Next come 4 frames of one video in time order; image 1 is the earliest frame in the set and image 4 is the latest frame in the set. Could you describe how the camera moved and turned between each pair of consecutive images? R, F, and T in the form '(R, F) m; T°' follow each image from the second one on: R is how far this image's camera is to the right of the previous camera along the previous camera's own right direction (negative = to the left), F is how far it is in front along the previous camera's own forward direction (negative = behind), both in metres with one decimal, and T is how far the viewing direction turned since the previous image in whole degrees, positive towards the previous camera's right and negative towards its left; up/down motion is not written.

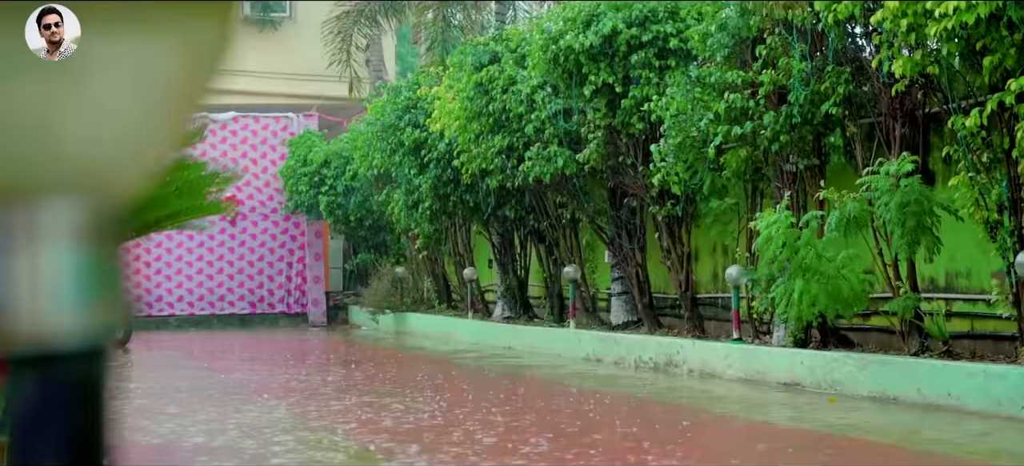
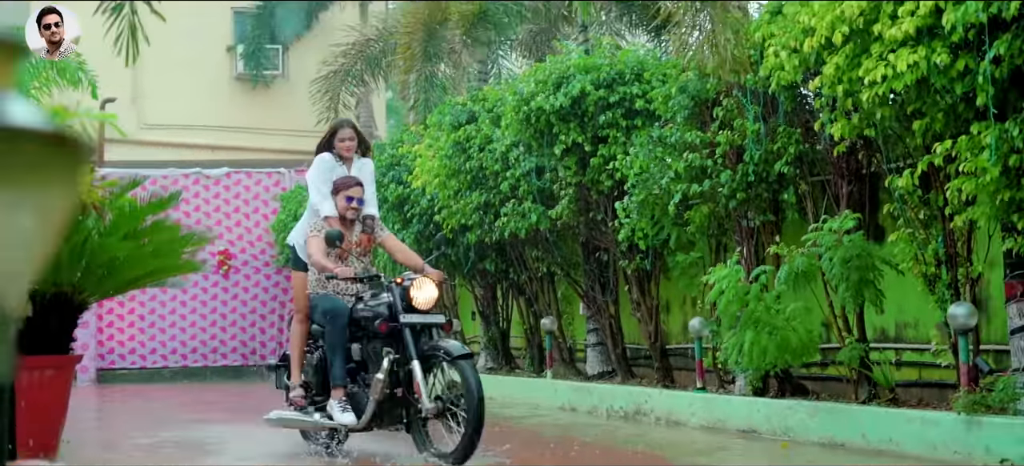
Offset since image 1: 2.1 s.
(+0.2, -0.5) m; 0°
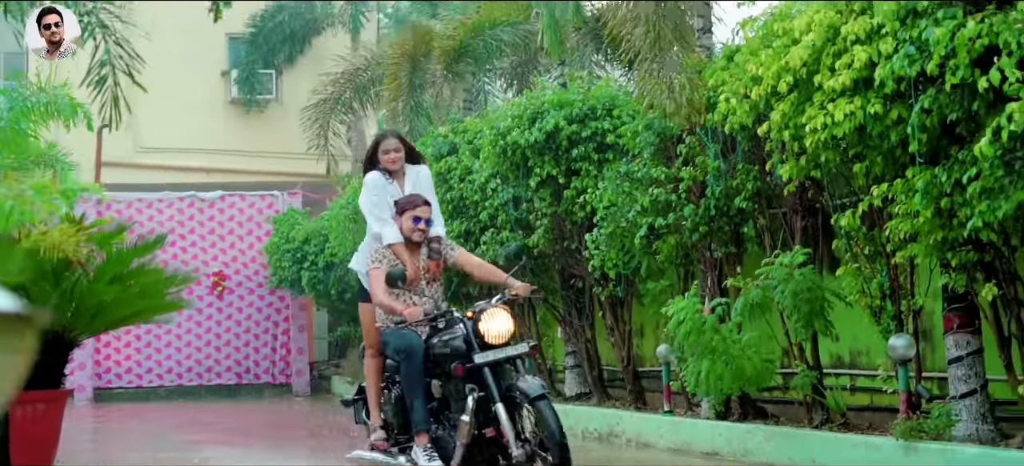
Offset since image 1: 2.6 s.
(+0.2, -0.5) m; 0°
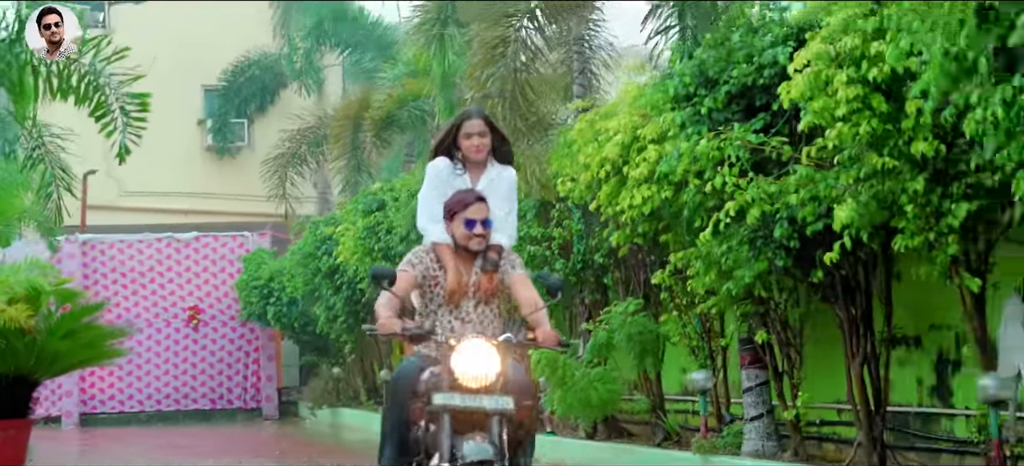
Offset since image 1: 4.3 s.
(+0.9, -2.2) m; 0°
